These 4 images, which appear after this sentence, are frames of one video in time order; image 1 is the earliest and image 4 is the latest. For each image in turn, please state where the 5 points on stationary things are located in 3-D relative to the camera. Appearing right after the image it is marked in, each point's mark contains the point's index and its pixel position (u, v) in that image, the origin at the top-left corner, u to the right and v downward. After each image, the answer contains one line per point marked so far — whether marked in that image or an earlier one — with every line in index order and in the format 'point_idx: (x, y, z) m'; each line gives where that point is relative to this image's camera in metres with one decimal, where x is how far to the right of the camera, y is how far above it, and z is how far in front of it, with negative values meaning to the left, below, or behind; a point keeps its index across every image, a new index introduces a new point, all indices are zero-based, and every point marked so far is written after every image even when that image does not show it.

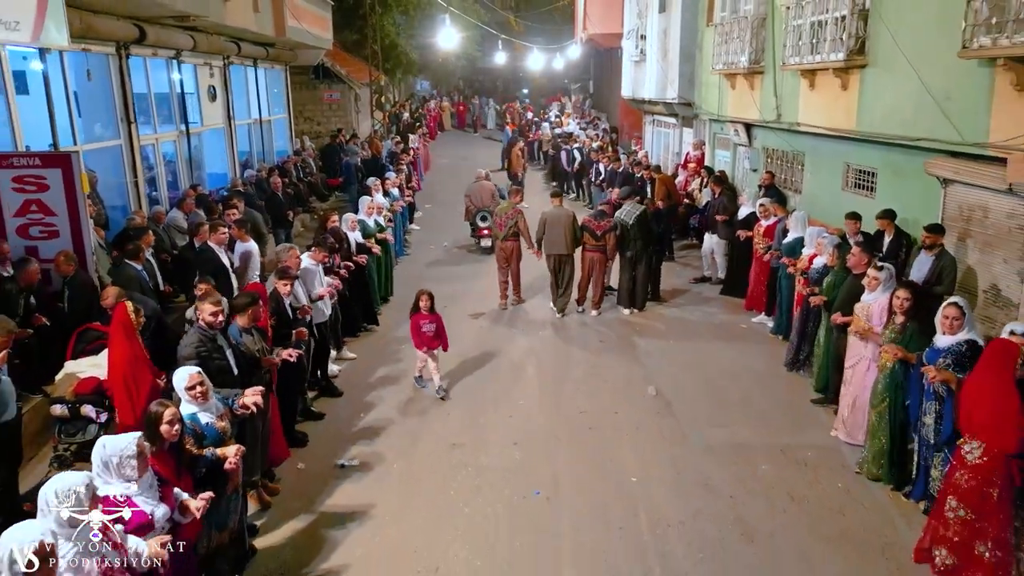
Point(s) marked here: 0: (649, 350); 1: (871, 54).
0: (+1.7, -0.8, +9.0) m
1: (+4.3, +2.8, +8.7) m
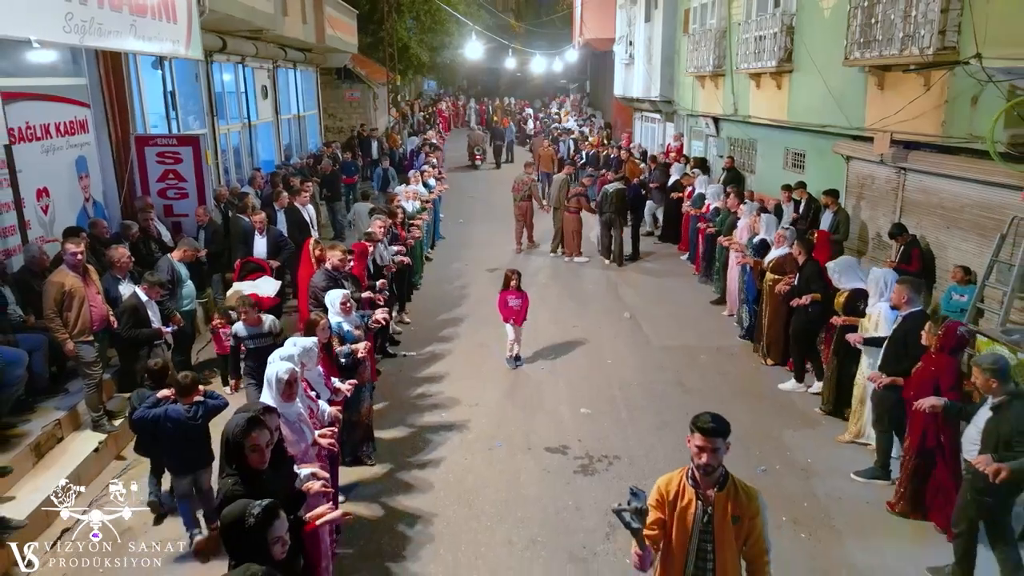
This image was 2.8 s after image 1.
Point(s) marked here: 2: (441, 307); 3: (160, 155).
0: (+1.8, 0.0, +11.5) m
1: (+4.4, +3.5, +11.3) m
2: (-1.1, -0.3, +11.6) m
3: (-4.6, +1.7, +9.5) m
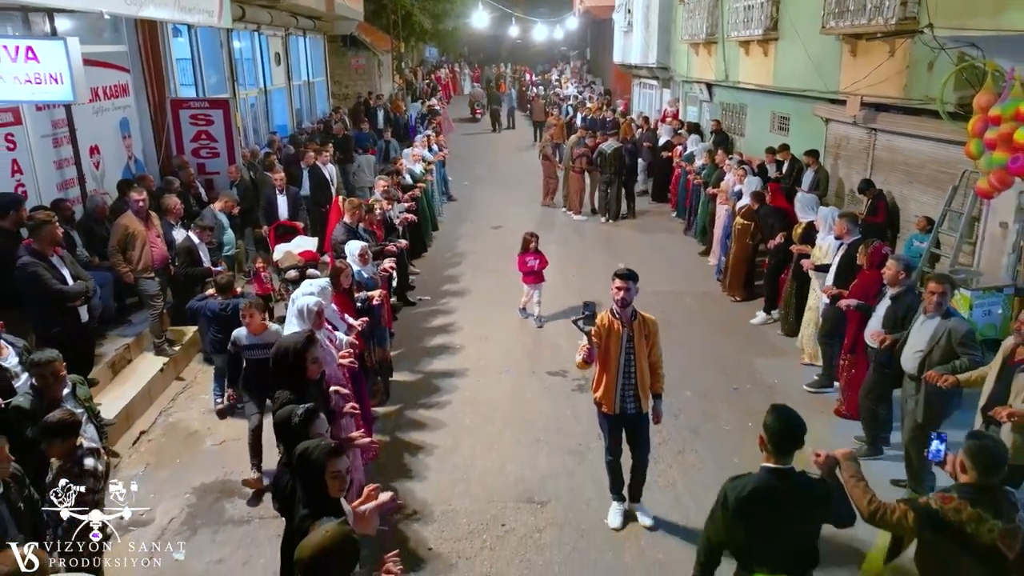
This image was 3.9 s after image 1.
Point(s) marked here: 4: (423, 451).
0: (+1.9, +0.8, +12.5) m
1: (+4.5, +4.3, +12.1) m
2: (-1.1, +0.5, +12.5) m
3: (-4.6, +2.4, +10.3) m
4: (-0.8, -1.4, +6.4) m
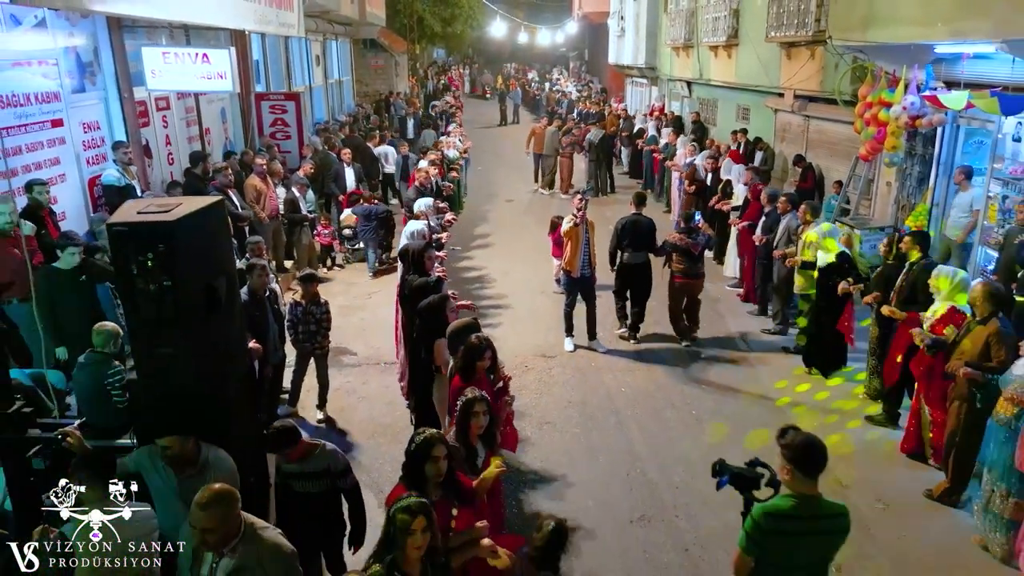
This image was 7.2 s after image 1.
0: (+2.1, +1.6, +15.3) m
1: (+4.7, +5.2, +14.9) m
2: (-0.8, +1.4, +15.3) m
3: (-4.3, +3.3, +13.1) m
4: (-0.6, -0.6, +9.2) m
